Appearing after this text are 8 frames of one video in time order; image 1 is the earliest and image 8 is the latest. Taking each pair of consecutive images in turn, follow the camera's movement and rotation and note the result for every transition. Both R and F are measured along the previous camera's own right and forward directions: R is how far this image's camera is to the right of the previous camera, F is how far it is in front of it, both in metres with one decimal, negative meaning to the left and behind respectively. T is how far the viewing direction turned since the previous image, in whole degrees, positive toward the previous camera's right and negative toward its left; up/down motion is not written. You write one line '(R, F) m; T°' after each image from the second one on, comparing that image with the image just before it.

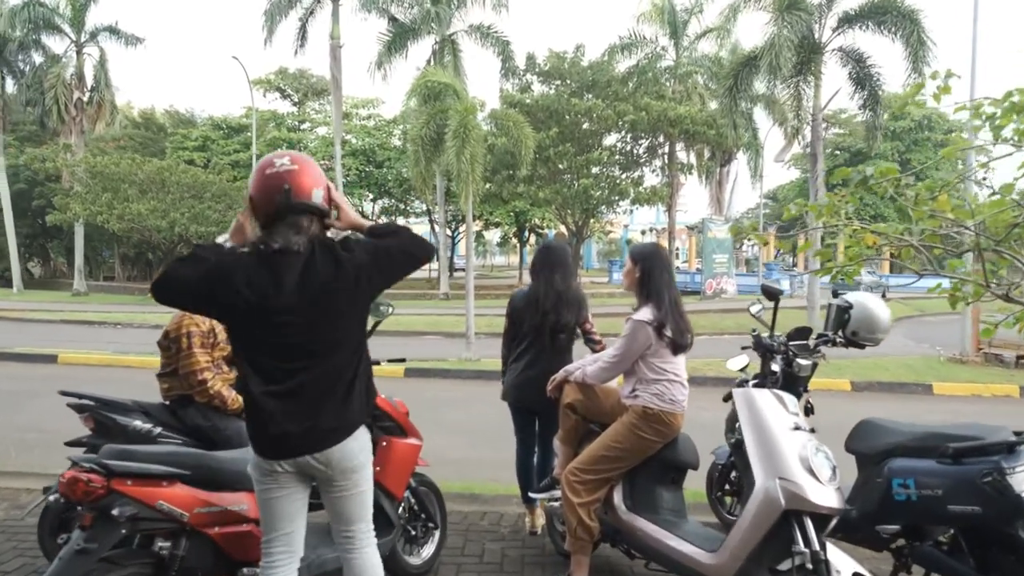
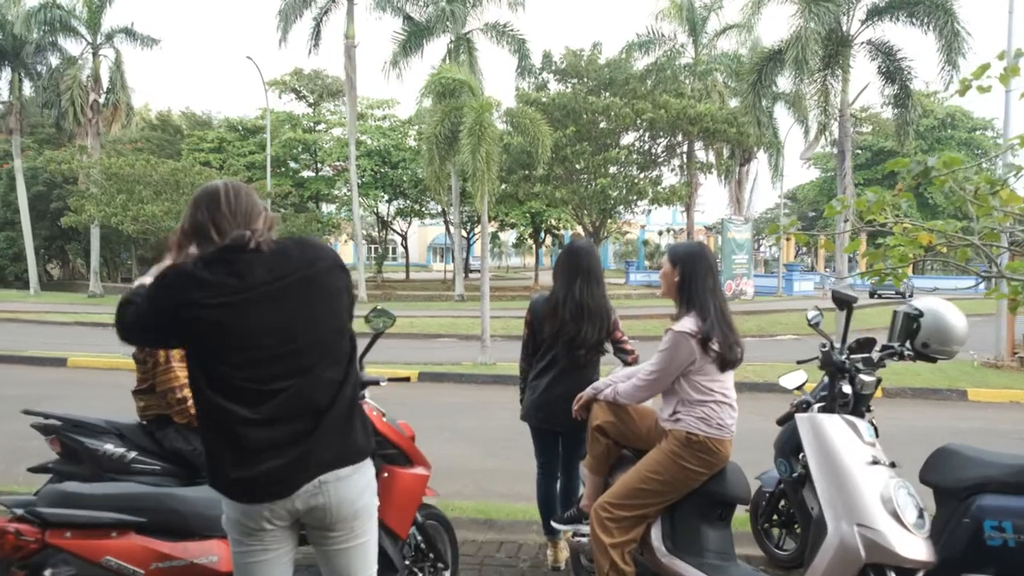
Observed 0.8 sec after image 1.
(0.0, +0.5) m; -1°
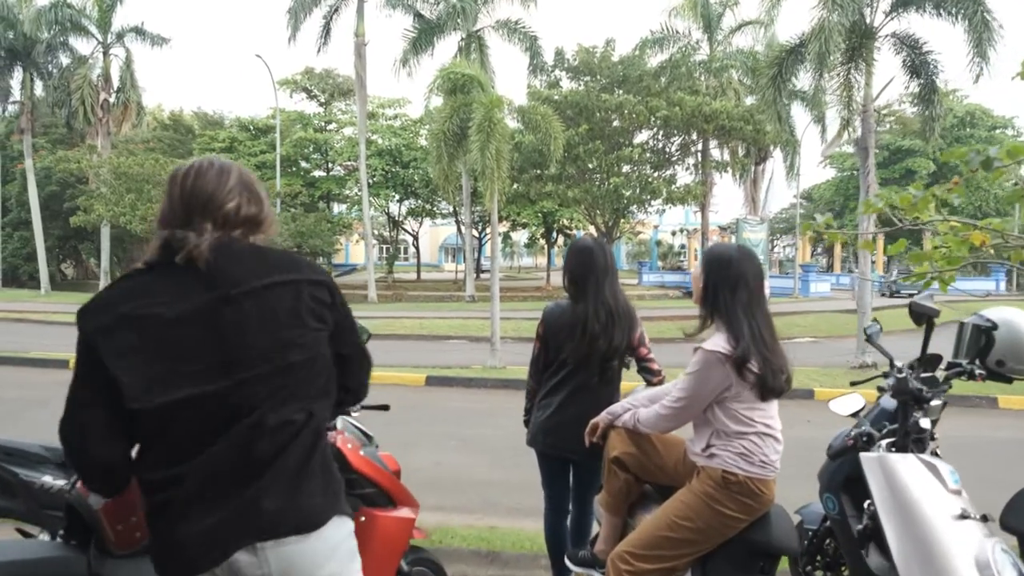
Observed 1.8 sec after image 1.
(0.0, +0.5) m; -1°
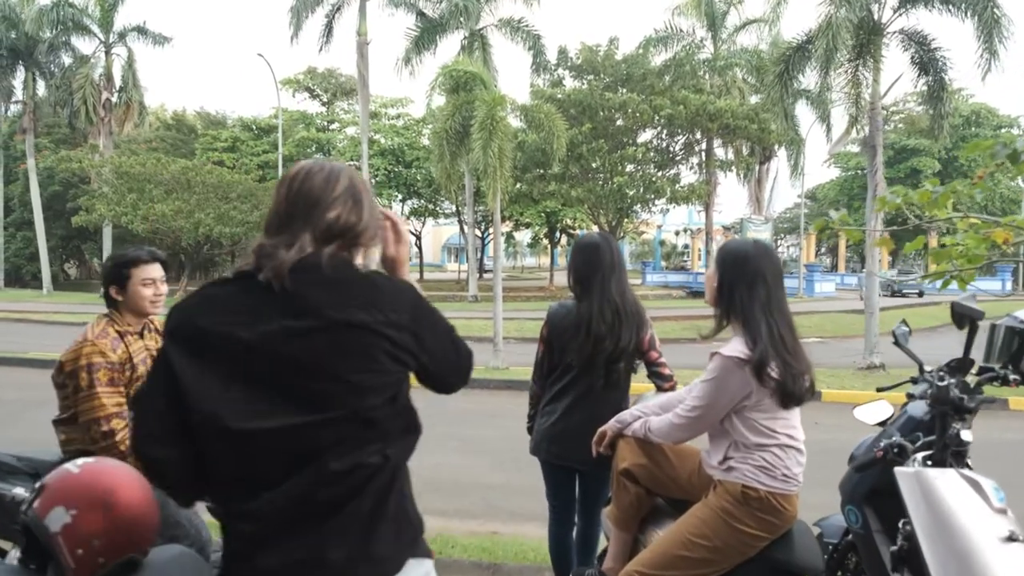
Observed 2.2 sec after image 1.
(0.0, +0.2) m; 0°
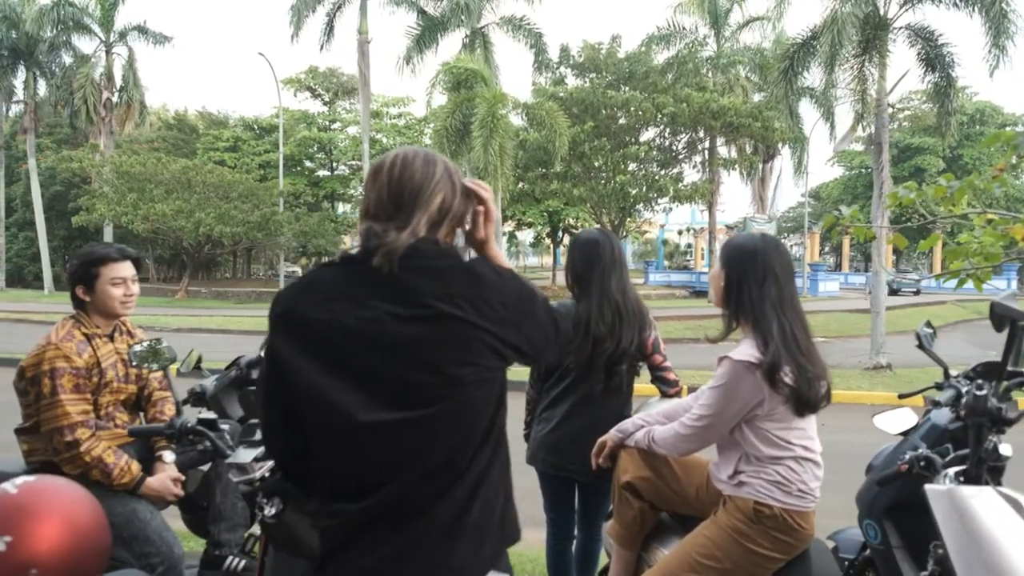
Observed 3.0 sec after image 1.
(0.0, +0.2) m; 0°
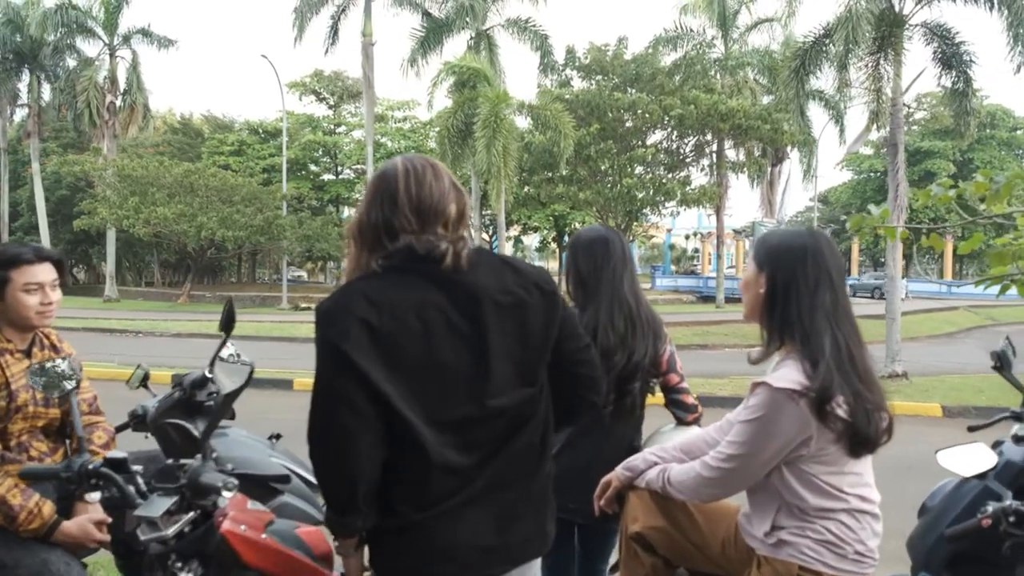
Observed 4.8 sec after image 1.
(+0.1, +0.5) m; 0°
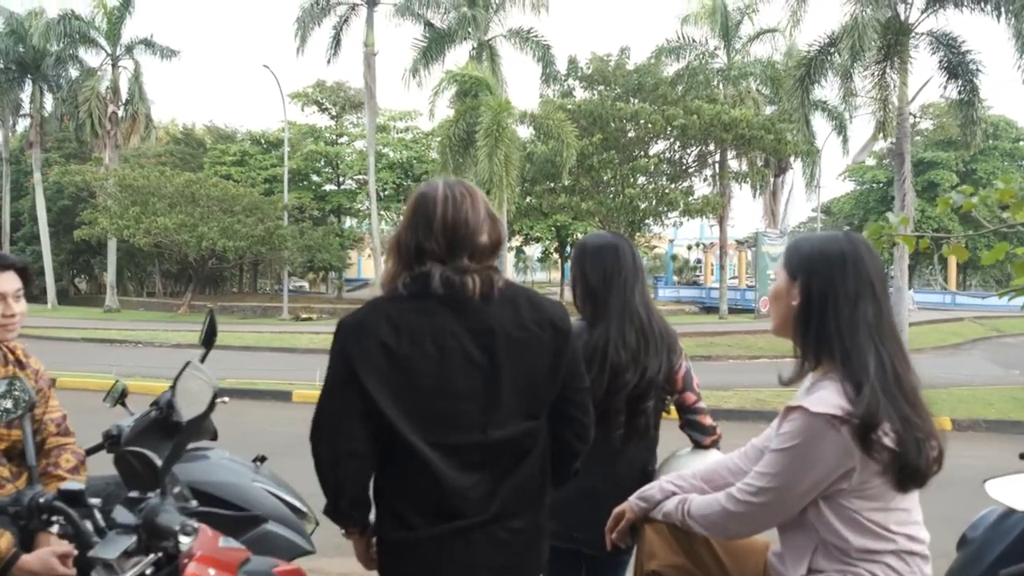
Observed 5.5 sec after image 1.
(0.0, +0.2) m; 0°
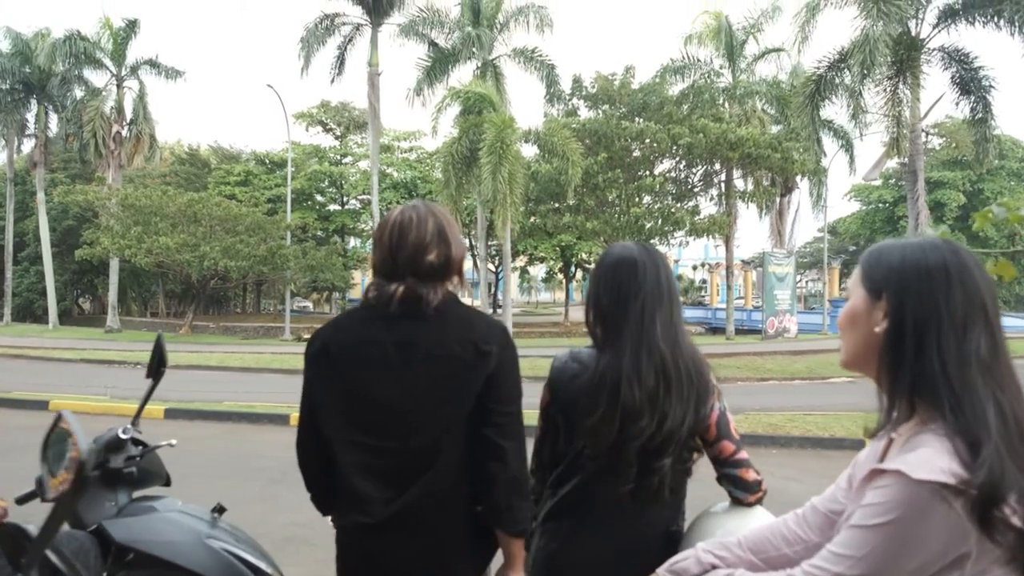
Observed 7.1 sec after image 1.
(0.0, +0.4) m; 0°
